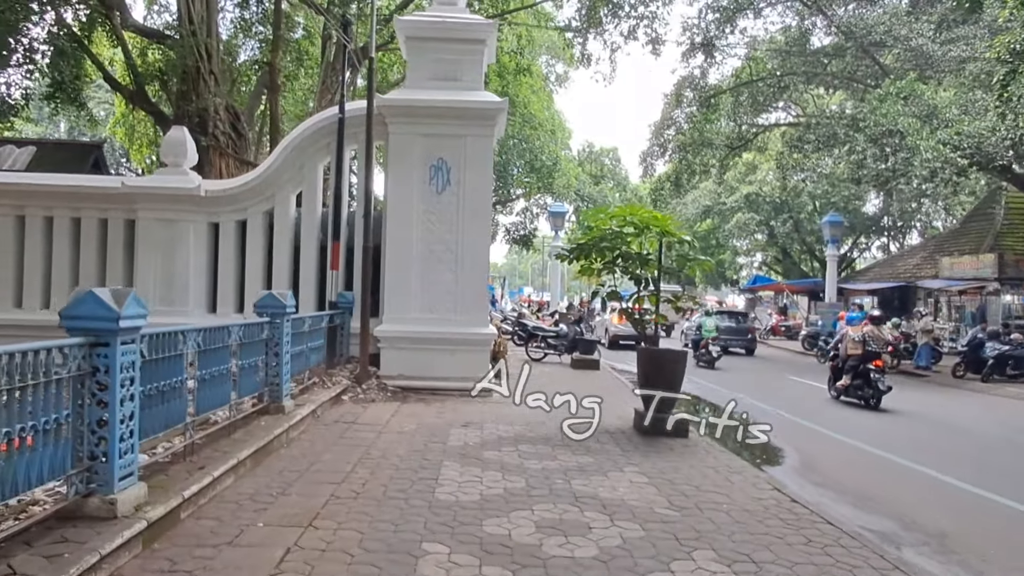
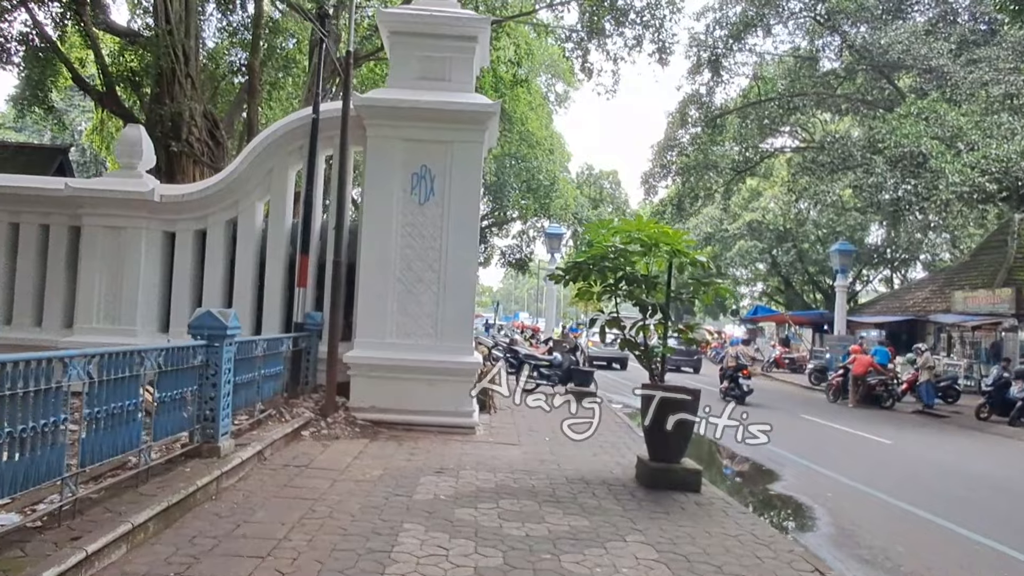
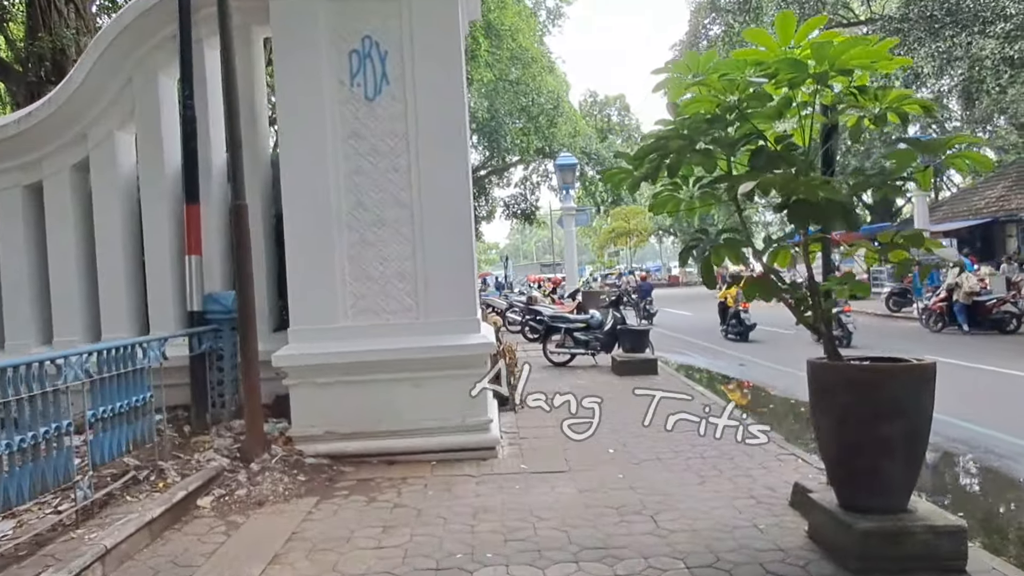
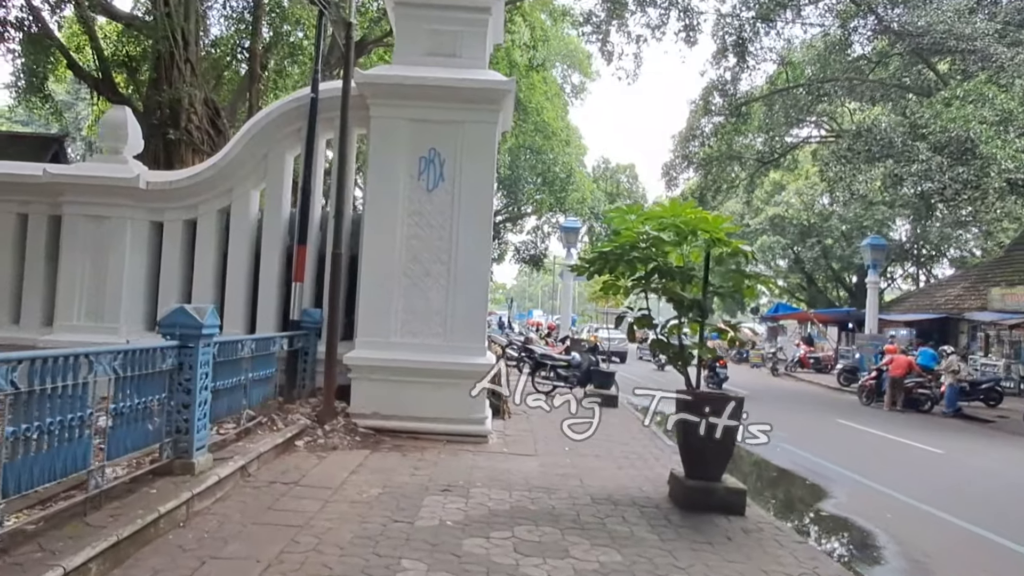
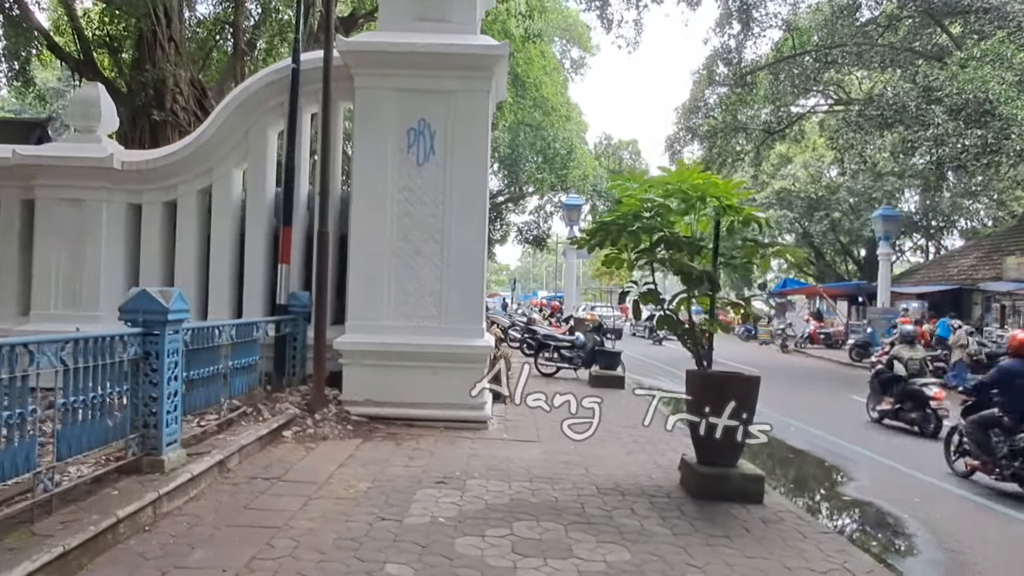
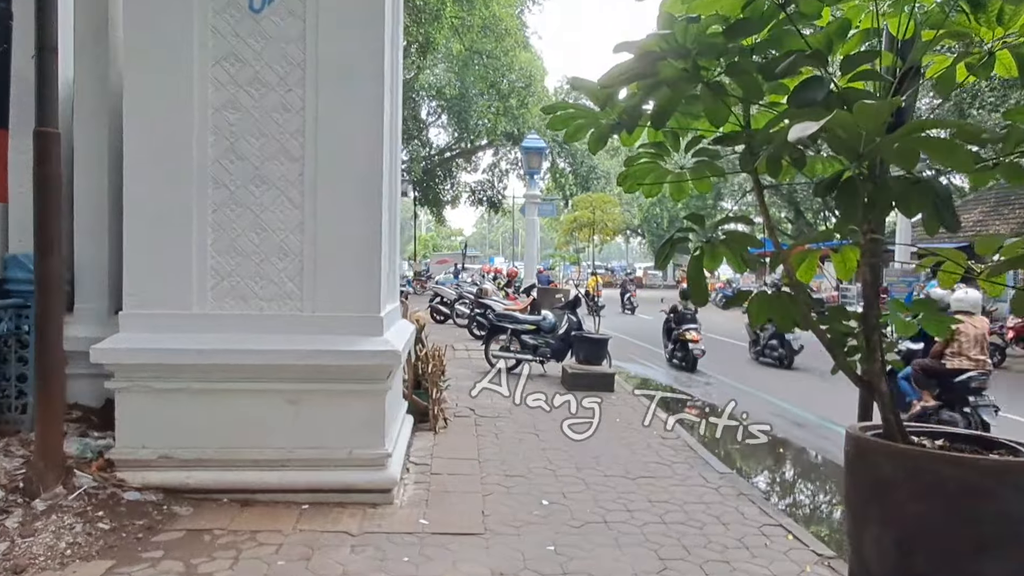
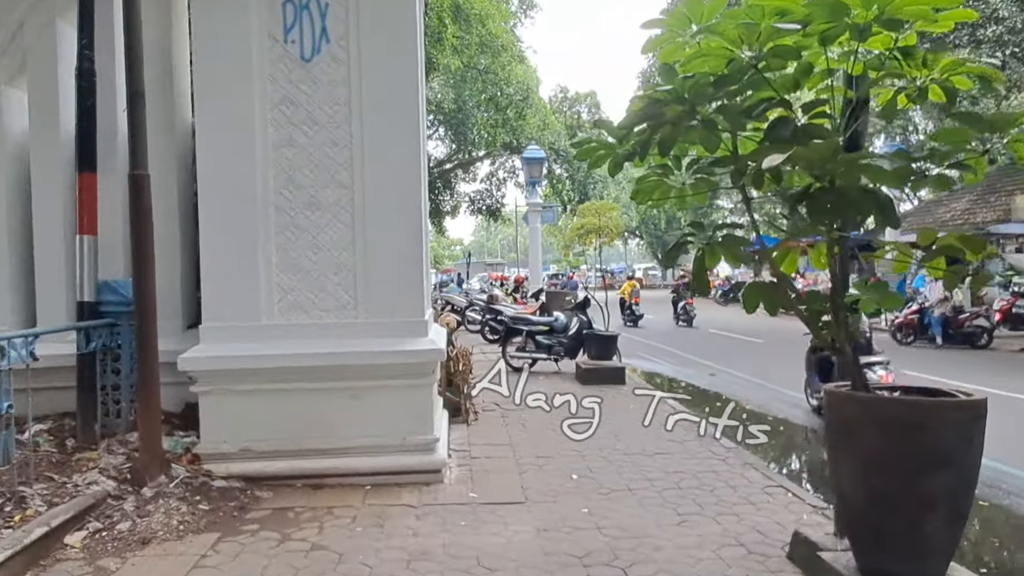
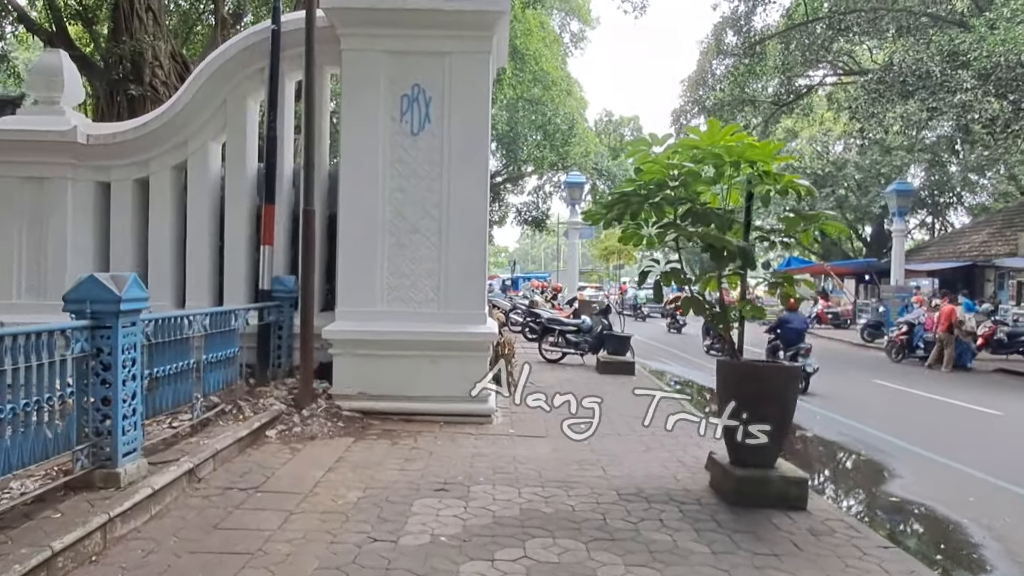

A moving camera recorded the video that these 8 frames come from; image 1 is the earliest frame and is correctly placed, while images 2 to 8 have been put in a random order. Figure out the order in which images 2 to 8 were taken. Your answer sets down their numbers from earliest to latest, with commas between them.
2, 4, 5, 8, 3, 7, 6
